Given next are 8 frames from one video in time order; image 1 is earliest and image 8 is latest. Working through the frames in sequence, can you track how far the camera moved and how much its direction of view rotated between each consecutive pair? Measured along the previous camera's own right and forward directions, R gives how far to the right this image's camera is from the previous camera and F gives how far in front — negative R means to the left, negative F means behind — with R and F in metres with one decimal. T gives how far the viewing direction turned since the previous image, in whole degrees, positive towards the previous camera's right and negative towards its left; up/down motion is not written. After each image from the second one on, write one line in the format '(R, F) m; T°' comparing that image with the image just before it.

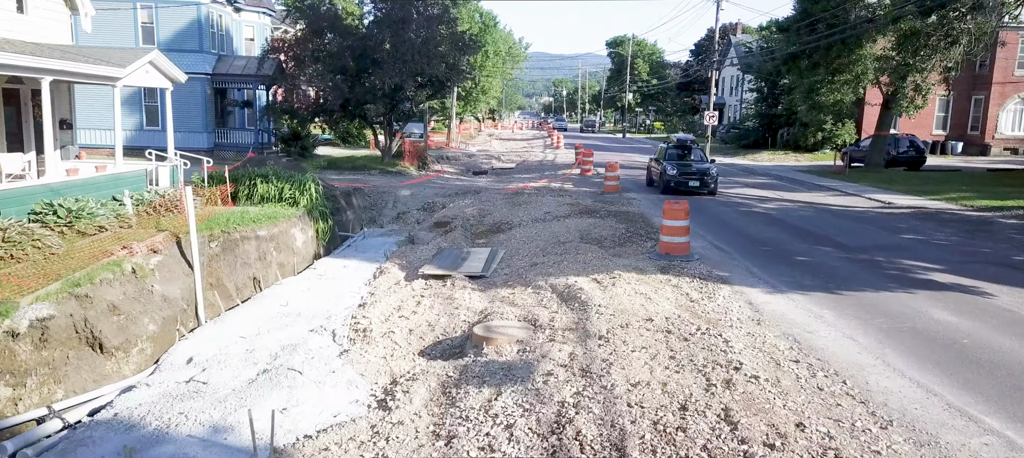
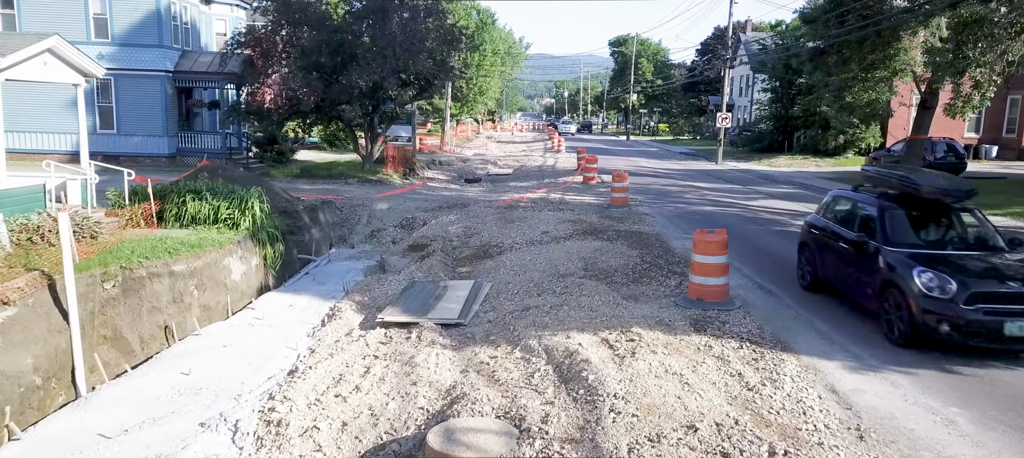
(+0.2, +2.4) m; 0°
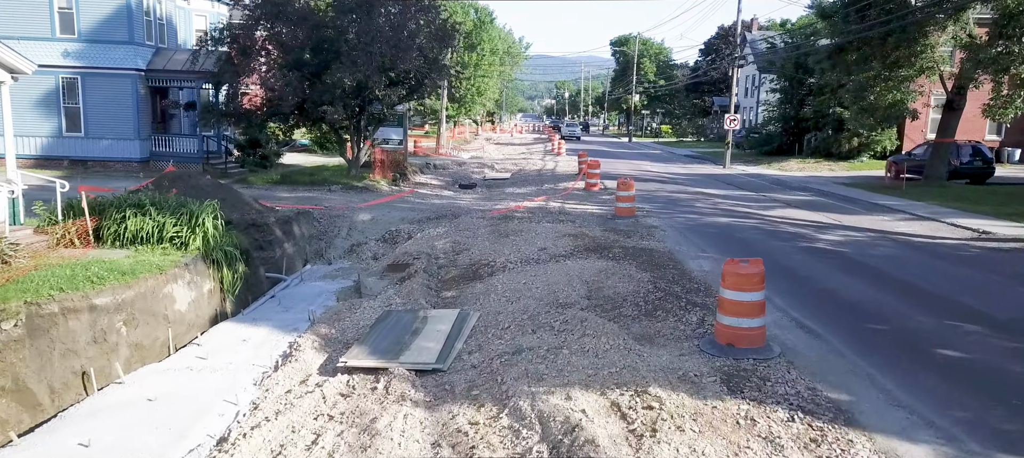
(+0.1, +1.4) m; 0°
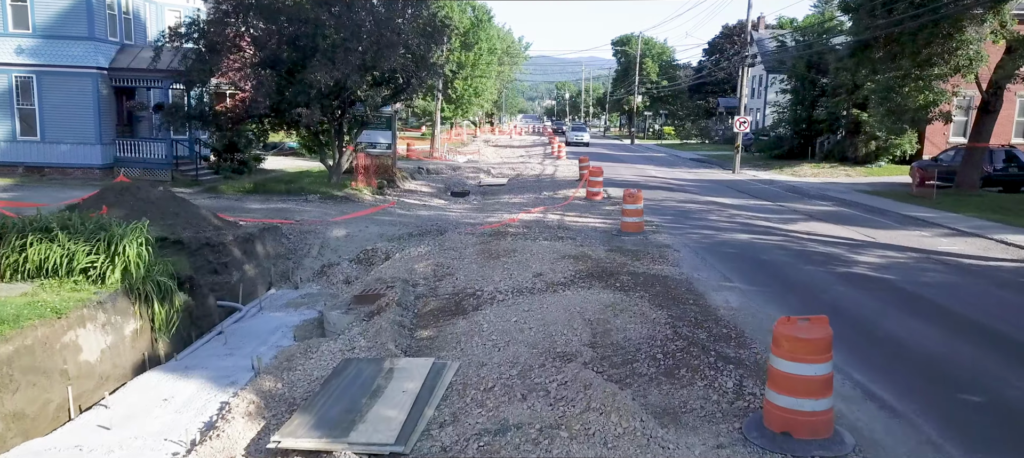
(+0.1, +1.6) m; 0°
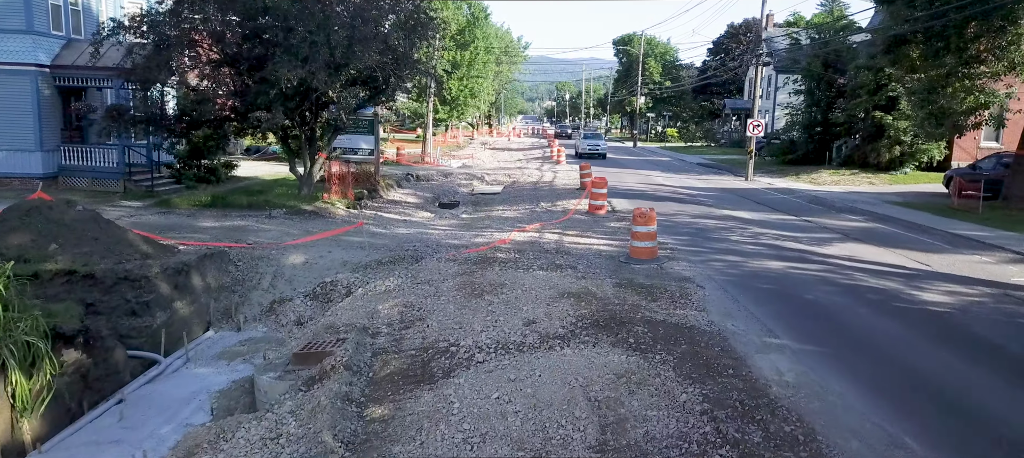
(+0.2, +2.0) m; 0°
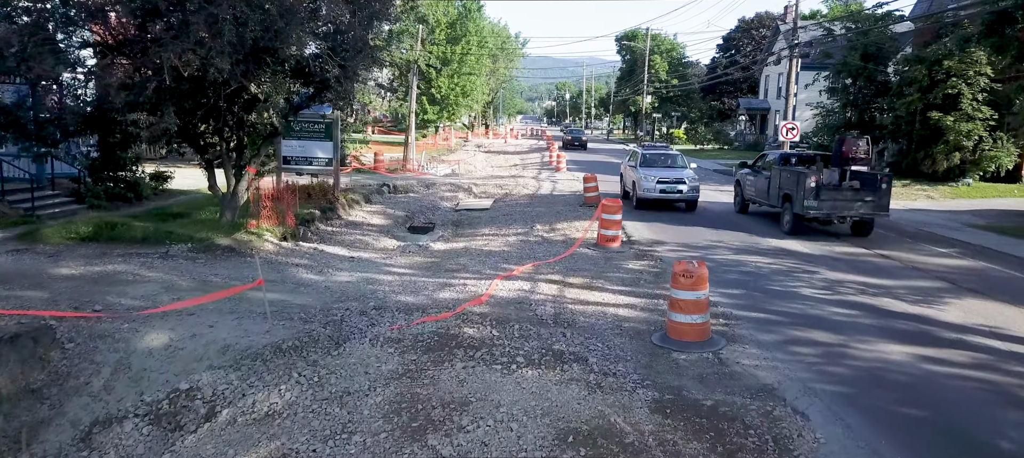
(+0.3, +3.8) m; 0°
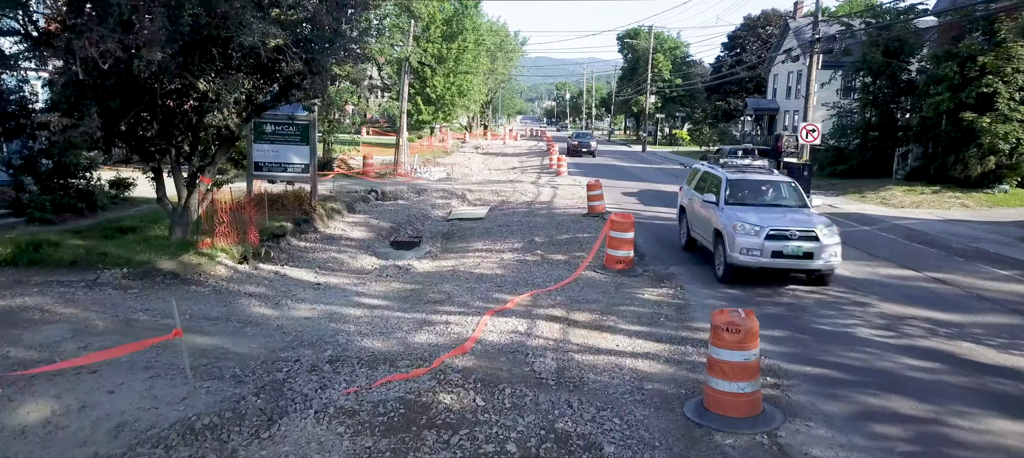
(+0.1, +1.7) m; 0°
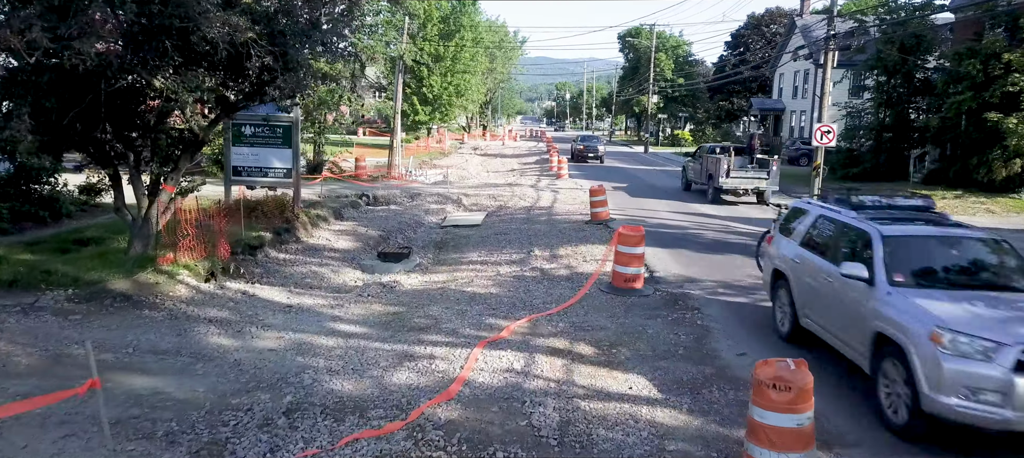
(+0.1, +1.1) m; 0°
